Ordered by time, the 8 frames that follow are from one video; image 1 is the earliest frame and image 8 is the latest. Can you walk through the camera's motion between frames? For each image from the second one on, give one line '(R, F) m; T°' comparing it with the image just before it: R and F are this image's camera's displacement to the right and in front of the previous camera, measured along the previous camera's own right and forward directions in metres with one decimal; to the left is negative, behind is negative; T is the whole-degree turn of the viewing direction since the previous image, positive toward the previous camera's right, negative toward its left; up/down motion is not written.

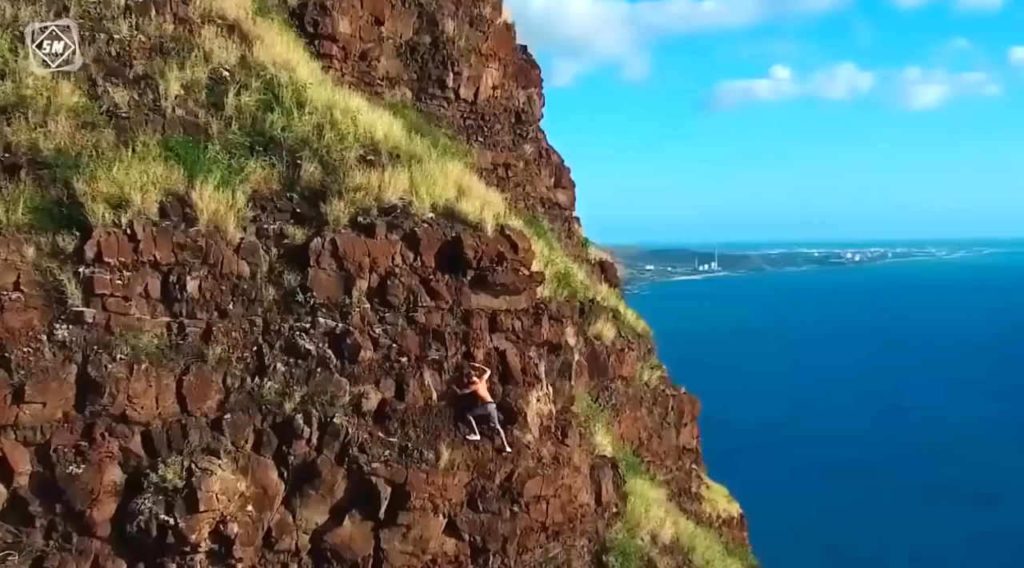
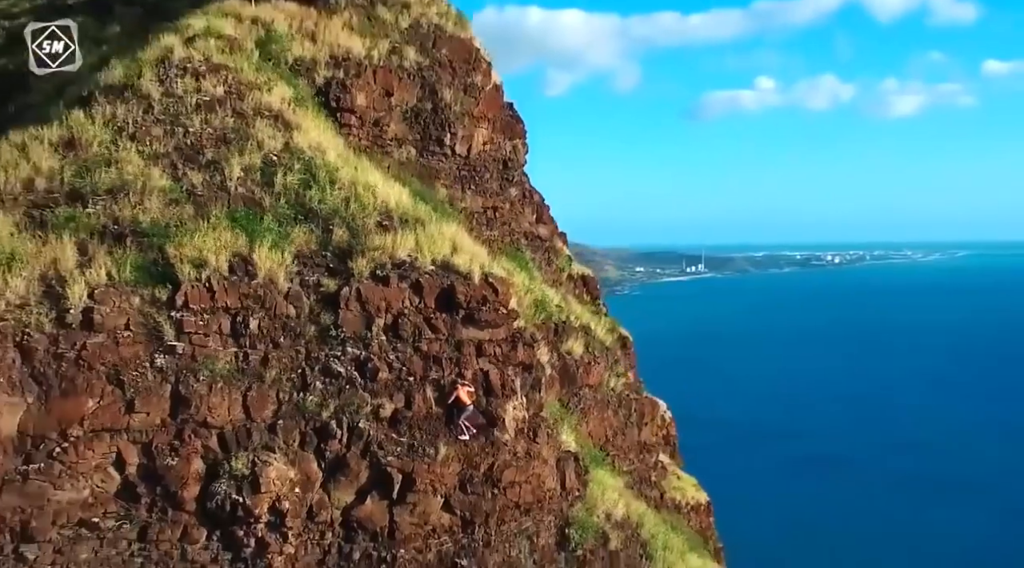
(+0.2, -2.9) m; 0°
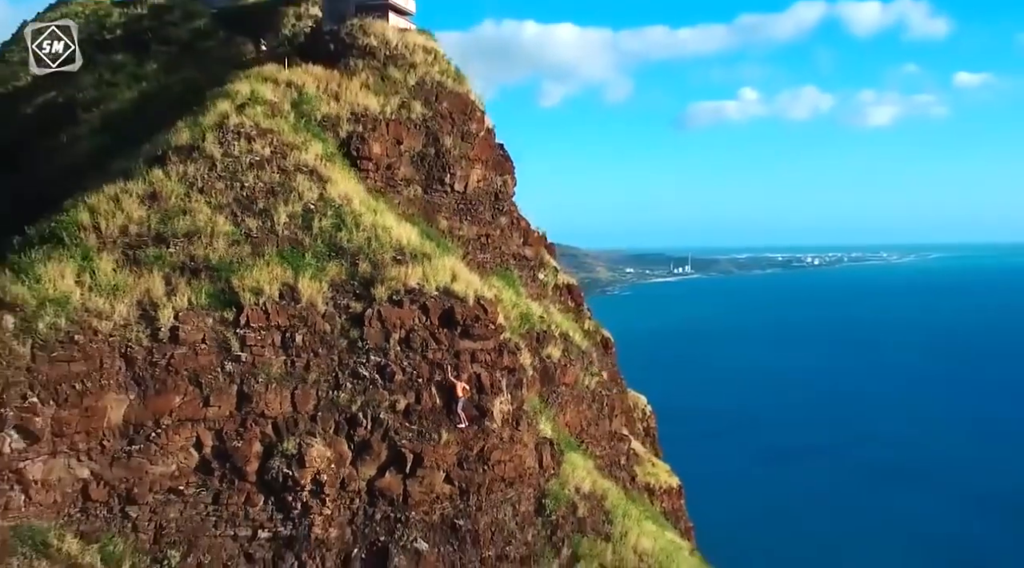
(+0.2, -3.4) m; 0°
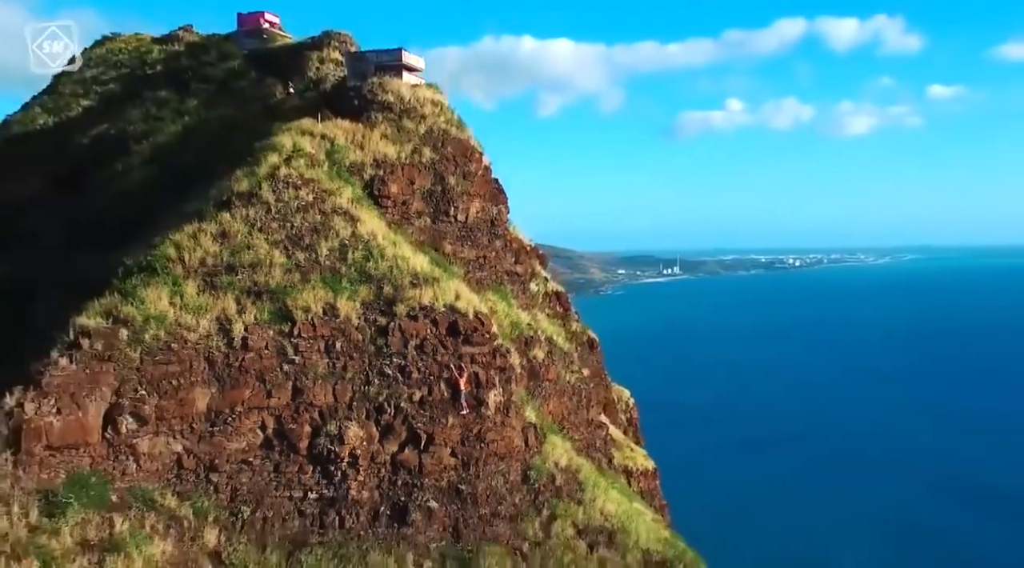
(+0.2, -4.4) m; 0°
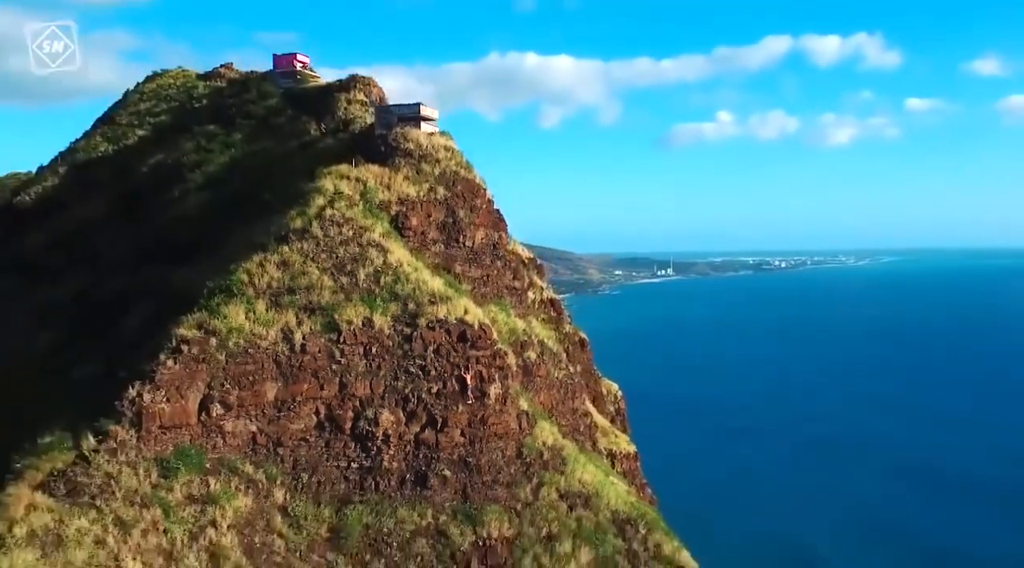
(+0.3, -5.6) m; 0°
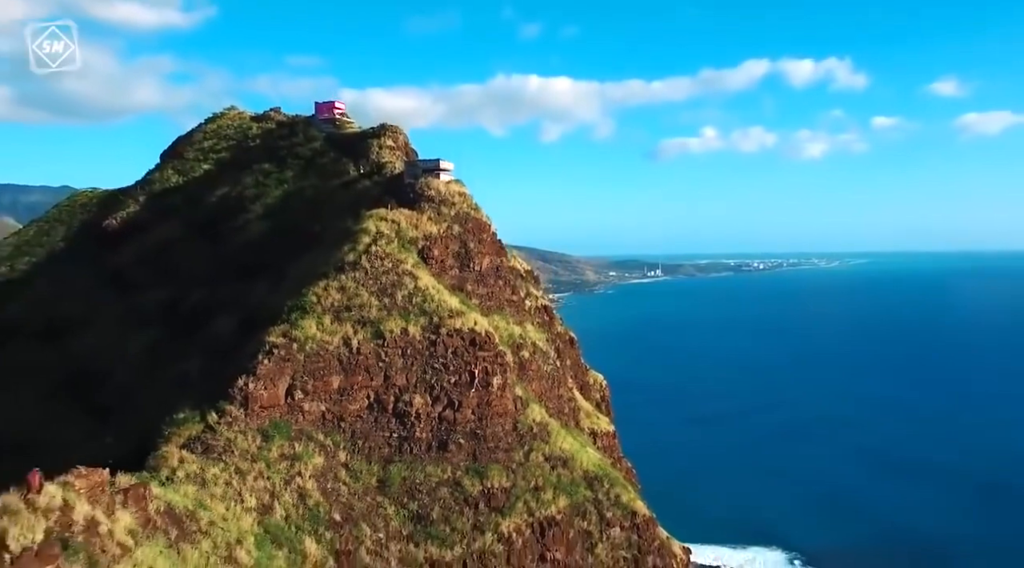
(+0.4, -9.1) m; 0°
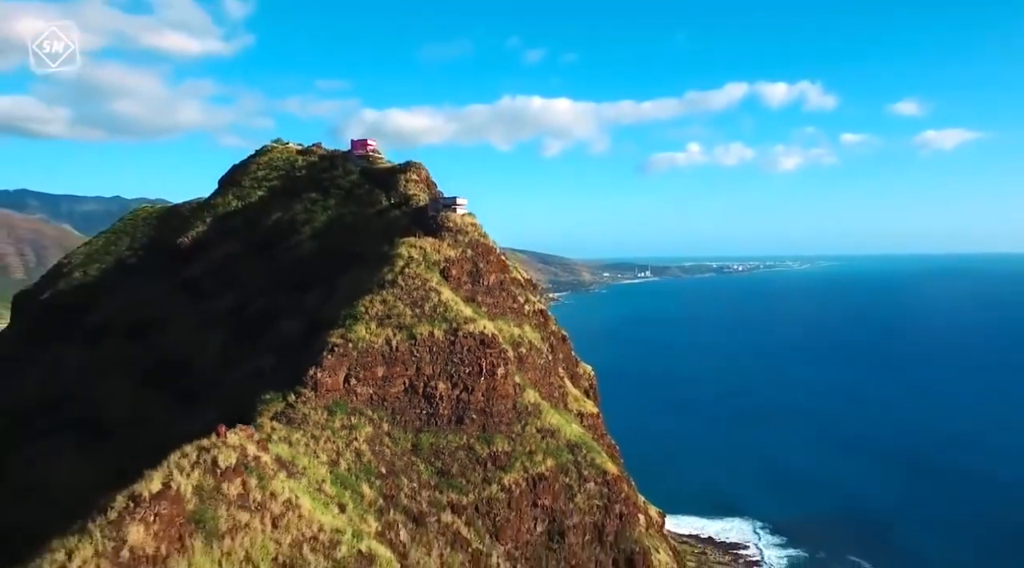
(+0.4, -11.0) m; -1°
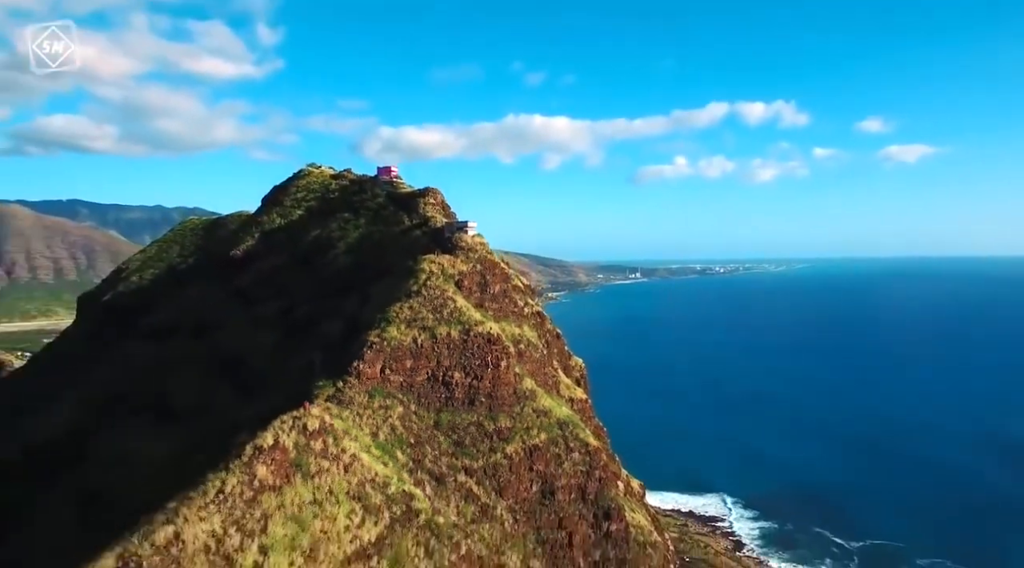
(+0.3, -11.4) m; 0°
